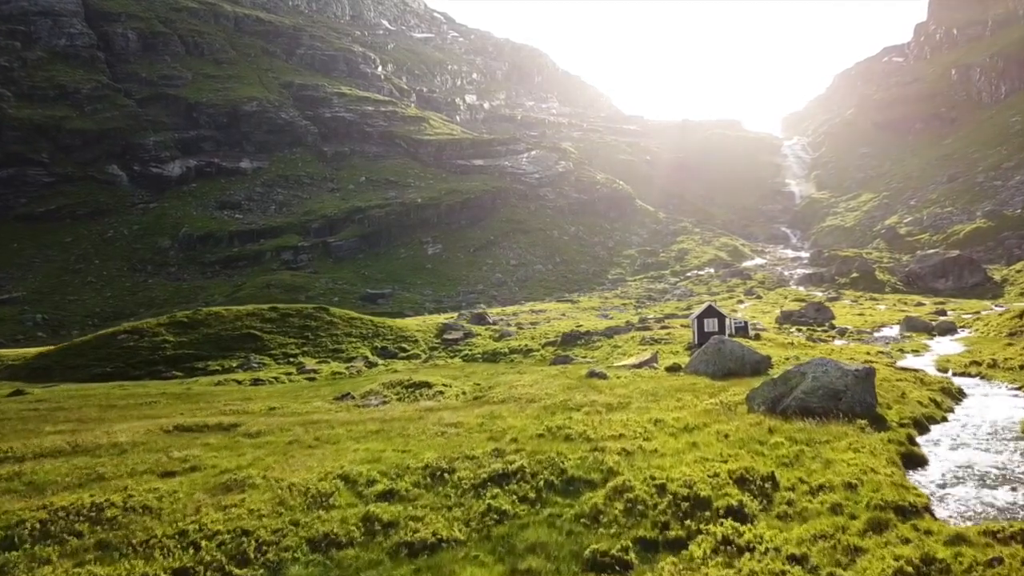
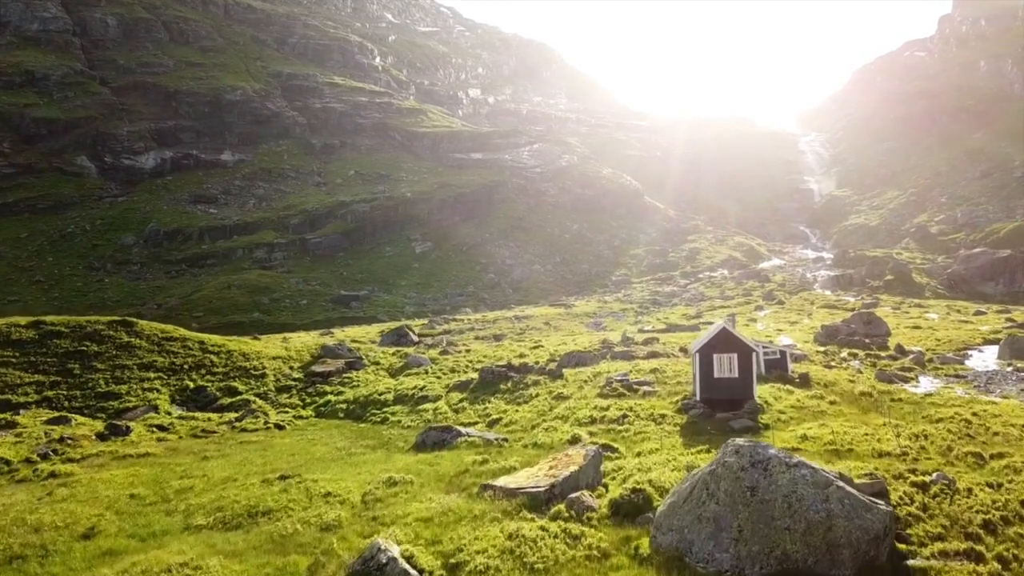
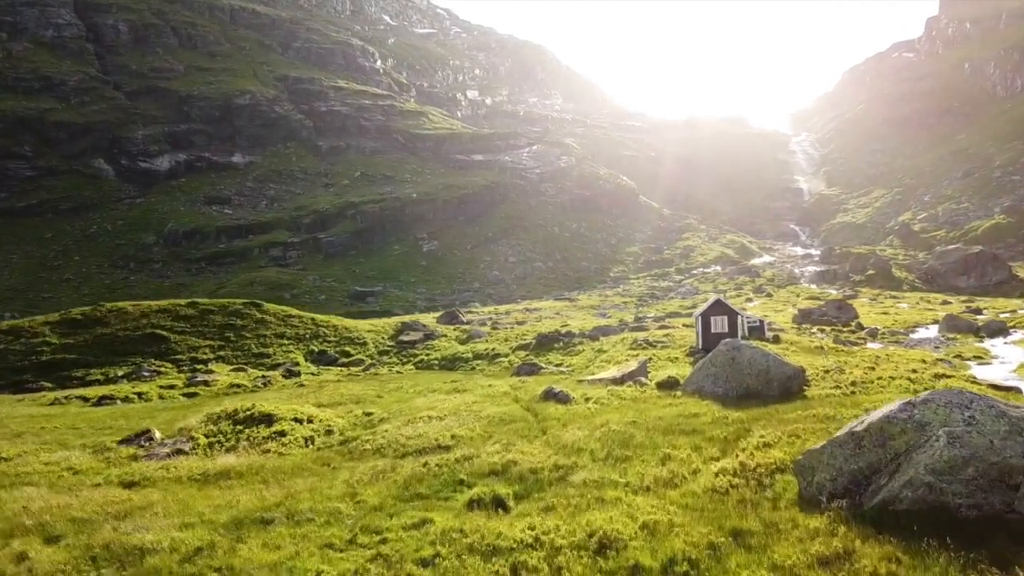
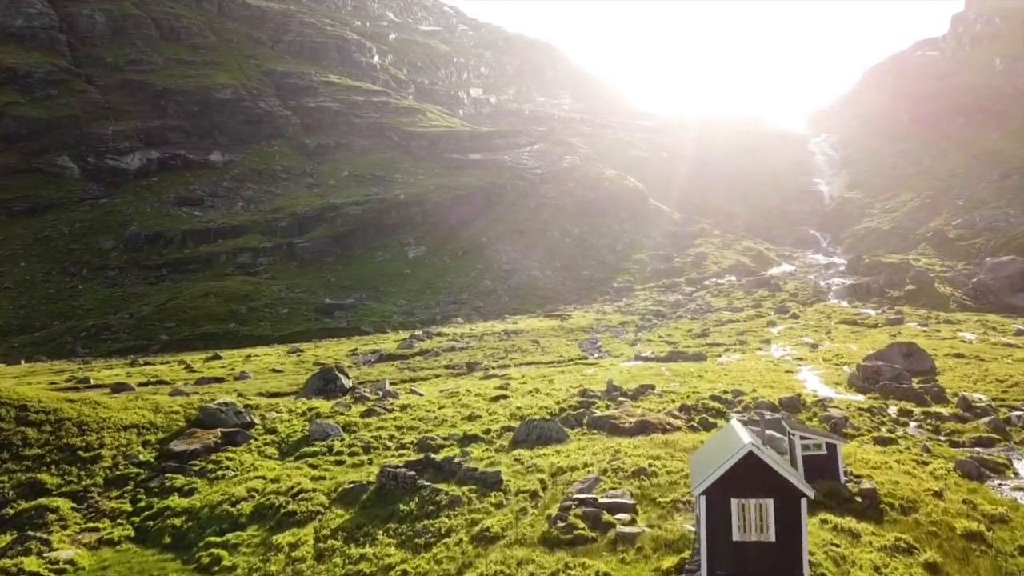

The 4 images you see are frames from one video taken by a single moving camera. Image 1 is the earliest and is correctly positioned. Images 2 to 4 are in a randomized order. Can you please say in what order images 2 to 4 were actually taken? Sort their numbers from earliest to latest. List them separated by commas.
3, 2, 4
